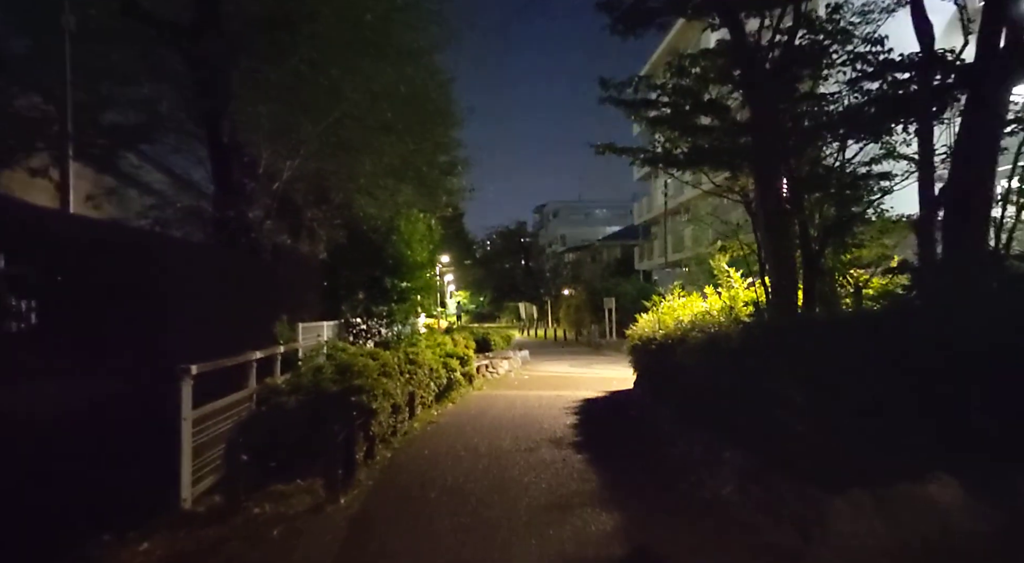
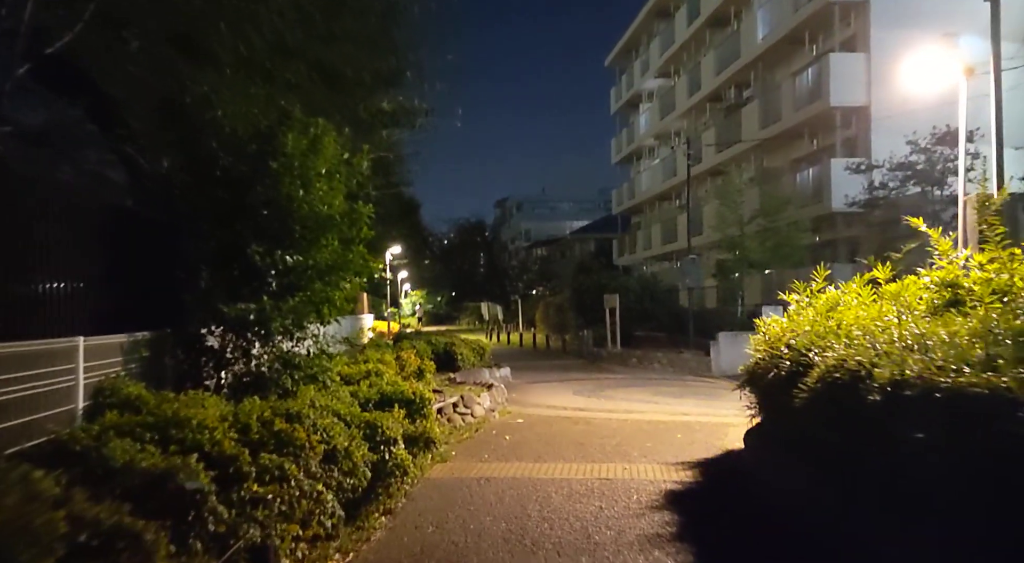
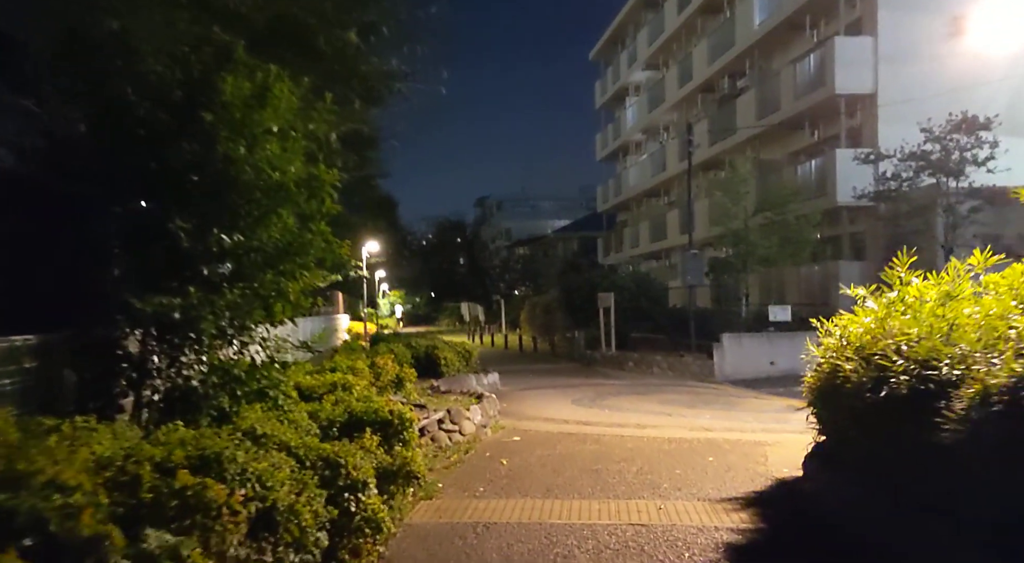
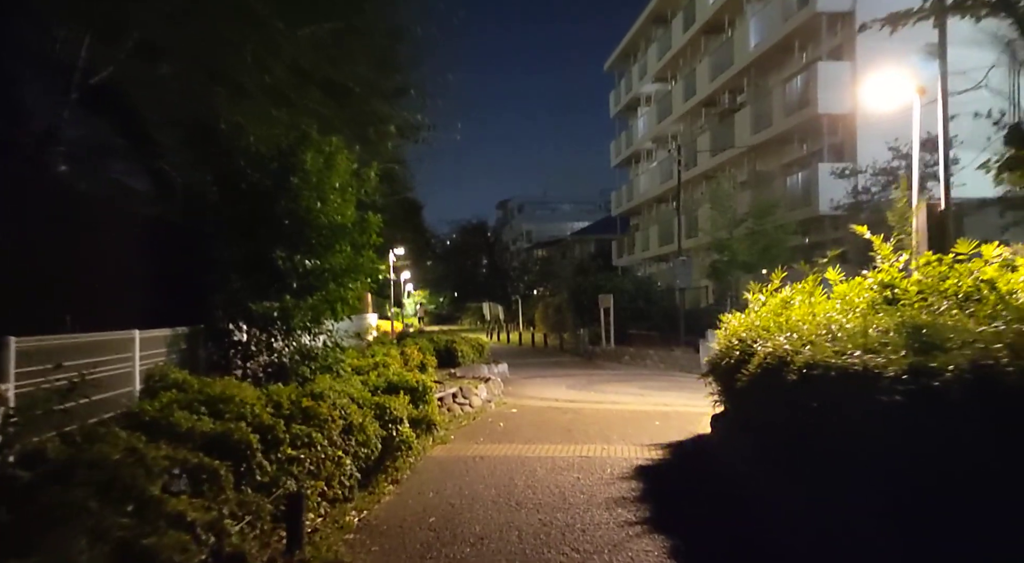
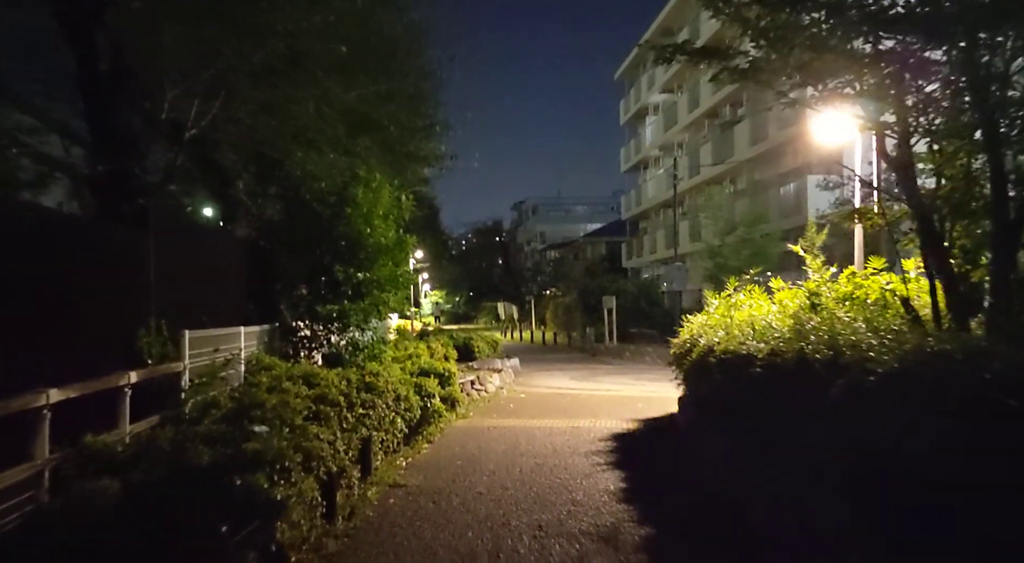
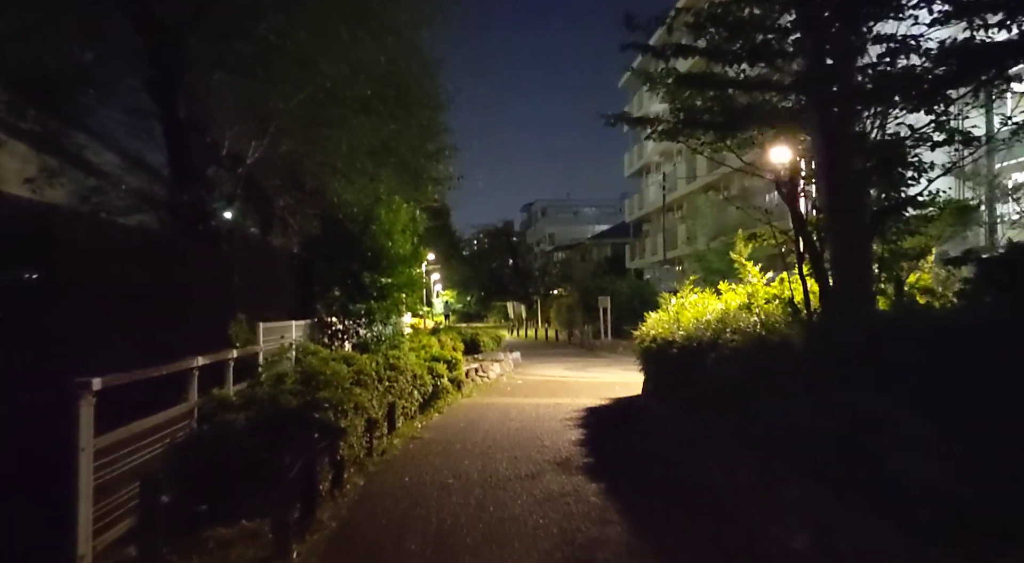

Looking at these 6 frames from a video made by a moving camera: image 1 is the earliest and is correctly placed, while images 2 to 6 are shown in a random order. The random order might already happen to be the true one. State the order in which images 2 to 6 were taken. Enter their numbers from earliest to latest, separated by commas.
6, 5, 4, 2, 3
